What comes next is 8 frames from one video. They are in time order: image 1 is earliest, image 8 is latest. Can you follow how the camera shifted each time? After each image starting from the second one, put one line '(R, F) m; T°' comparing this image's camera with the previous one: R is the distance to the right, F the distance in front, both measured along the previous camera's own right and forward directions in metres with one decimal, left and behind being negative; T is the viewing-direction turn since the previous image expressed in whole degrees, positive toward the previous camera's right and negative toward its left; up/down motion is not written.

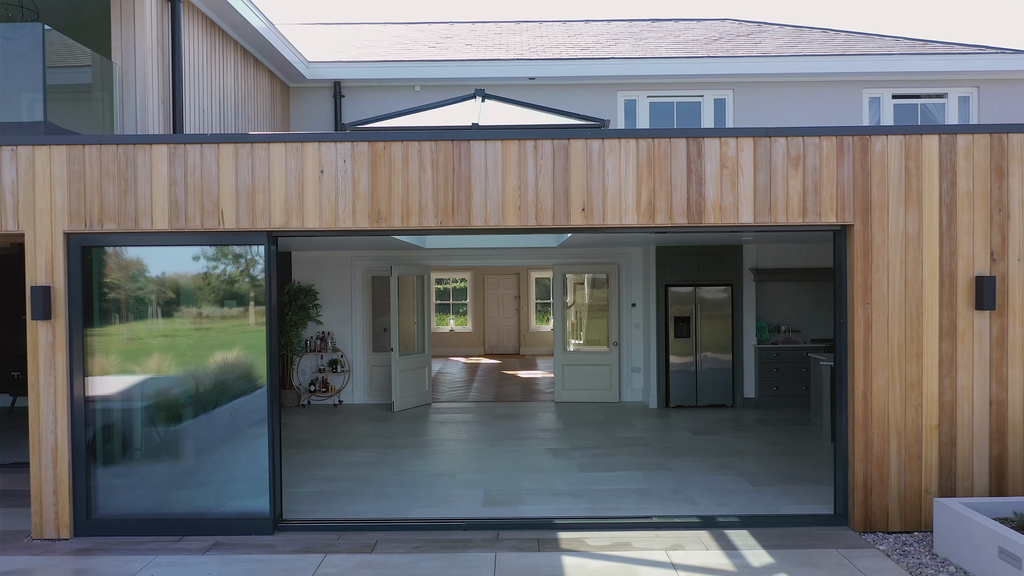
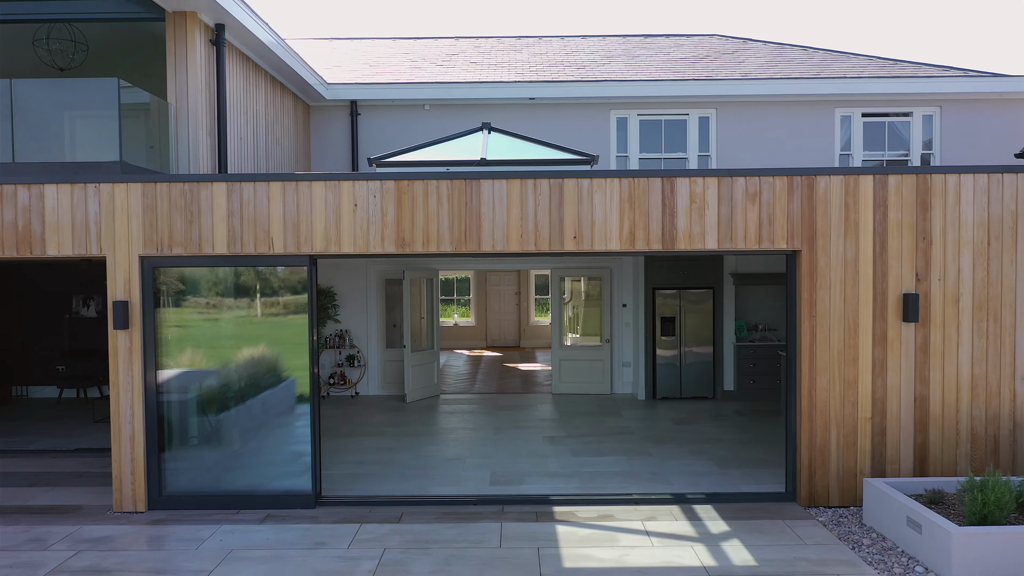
(0.0, -1.0) m; 0°
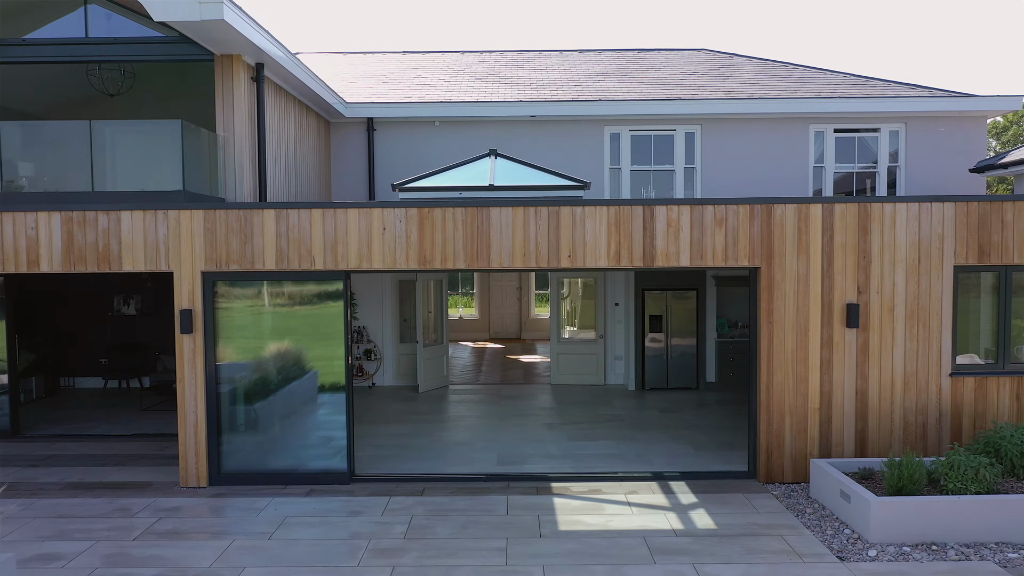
(0.0, -1.1) m; 0°
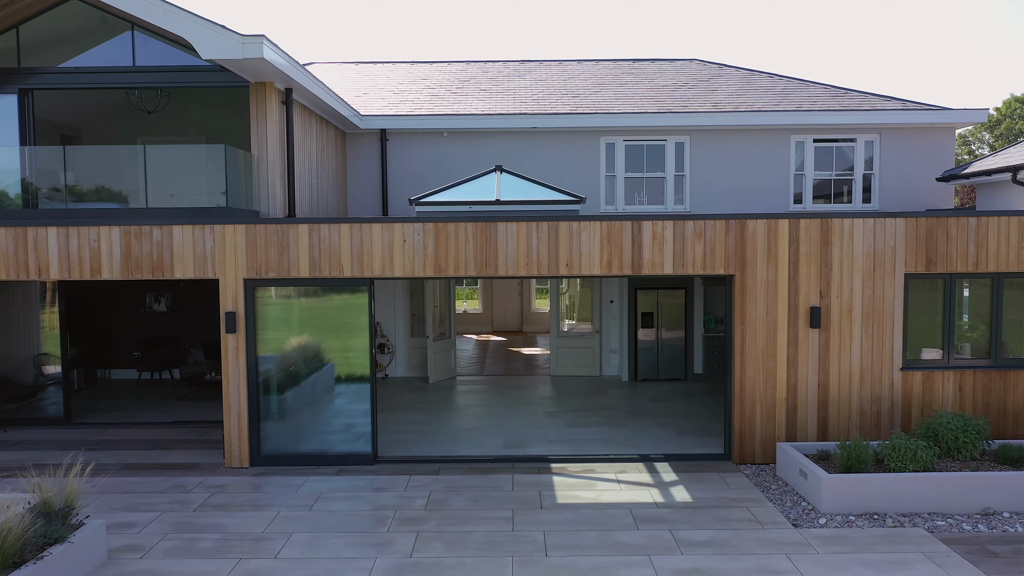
(-0.1, -1.0) m; 0°
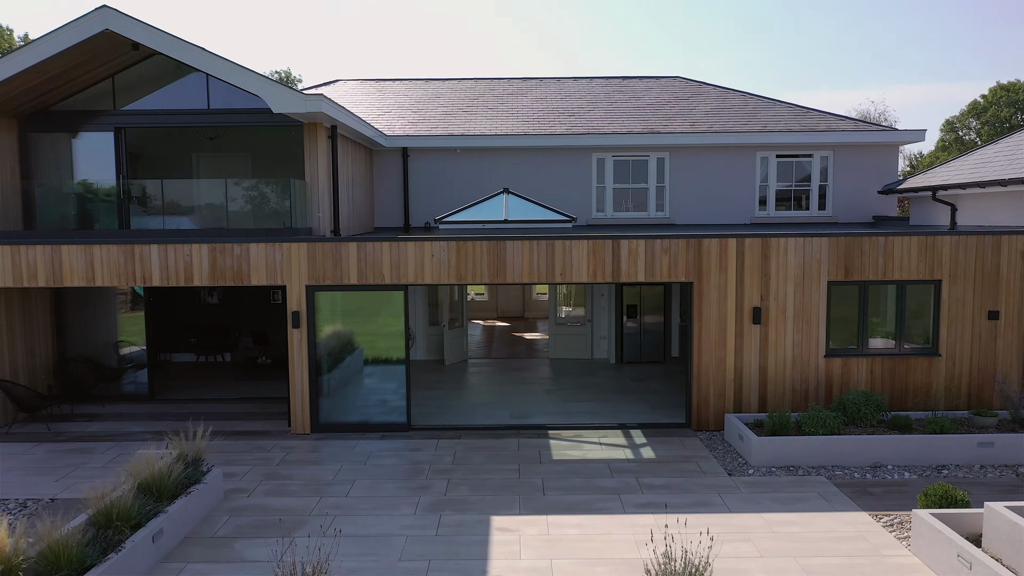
(-0.1, -2.2) m; 0°
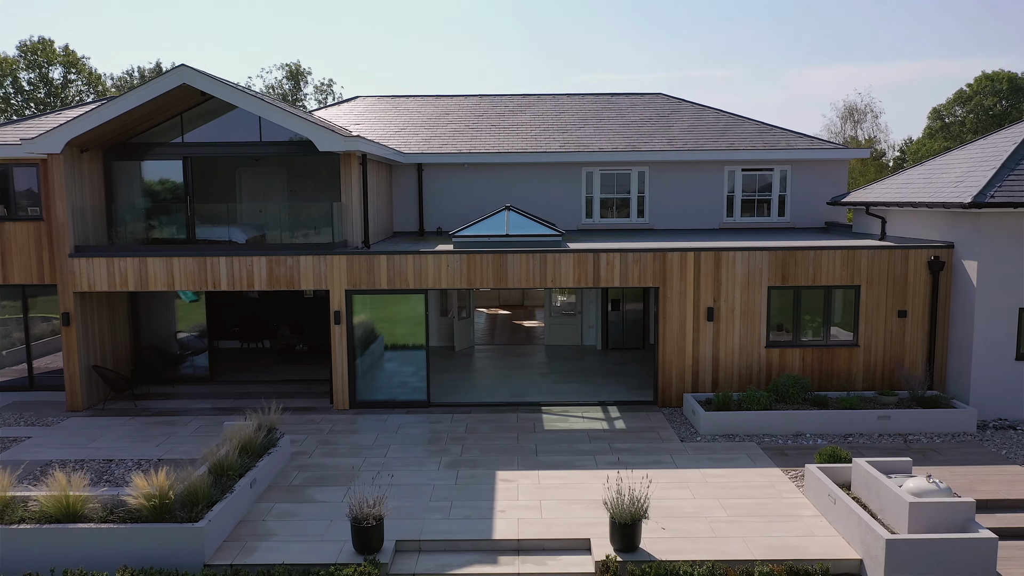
(0.0, -2.4) m; 0°
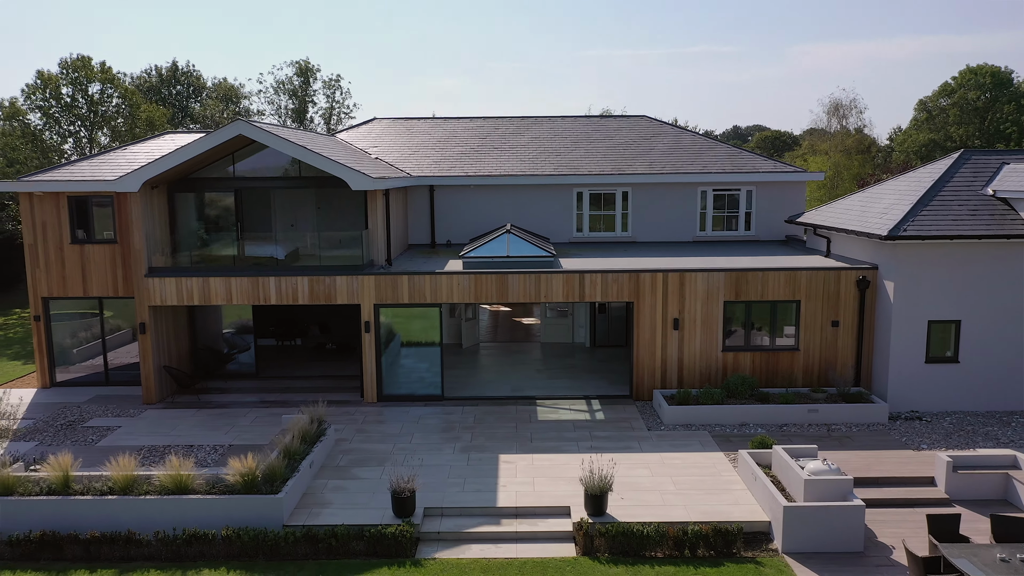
(0.0, -2.7) m; 0°
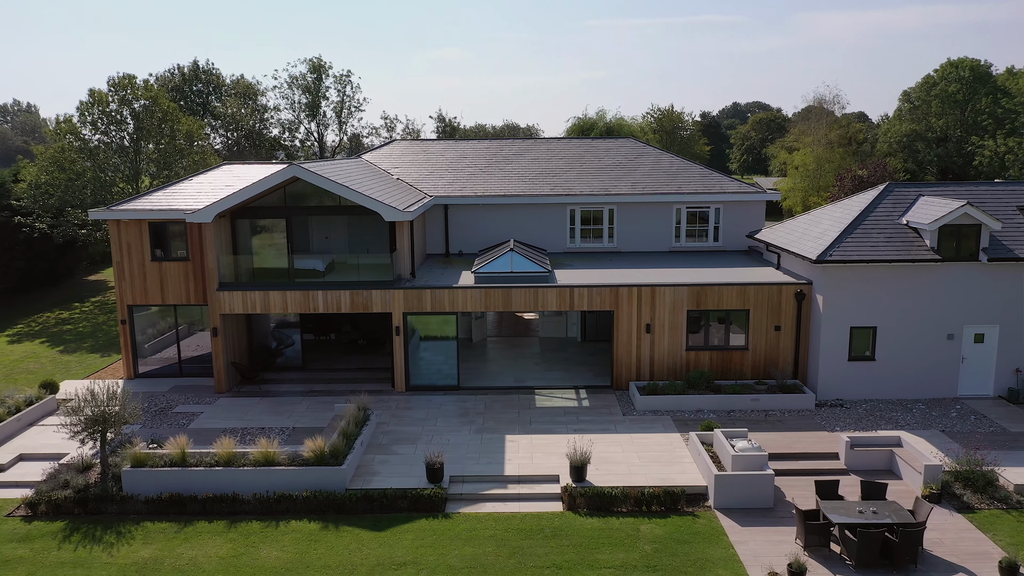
(0.0, -3.6) m; 0°
